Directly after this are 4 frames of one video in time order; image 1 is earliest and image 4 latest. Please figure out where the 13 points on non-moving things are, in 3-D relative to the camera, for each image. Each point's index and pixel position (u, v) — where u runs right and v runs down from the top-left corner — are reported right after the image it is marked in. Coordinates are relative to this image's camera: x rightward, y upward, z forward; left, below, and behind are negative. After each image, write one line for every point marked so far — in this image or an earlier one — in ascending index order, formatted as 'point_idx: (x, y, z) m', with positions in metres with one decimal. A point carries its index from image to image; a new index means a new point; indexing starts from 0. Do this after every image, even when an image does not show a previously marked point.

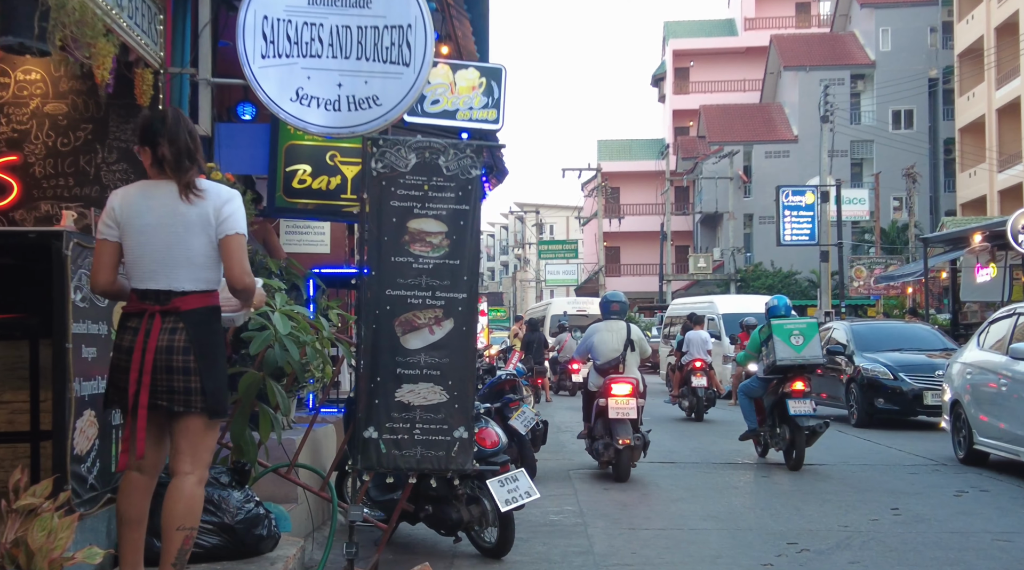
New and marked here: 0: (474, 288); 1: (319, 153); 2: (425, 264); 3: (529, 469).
0: (-0.2, 0.0, +5.4) m
1: (-1.3, +0.9, +7.0) m
2: (-0.5, +0.1, +5.4) m
3: (+0.2, -1.8, +10.0) m
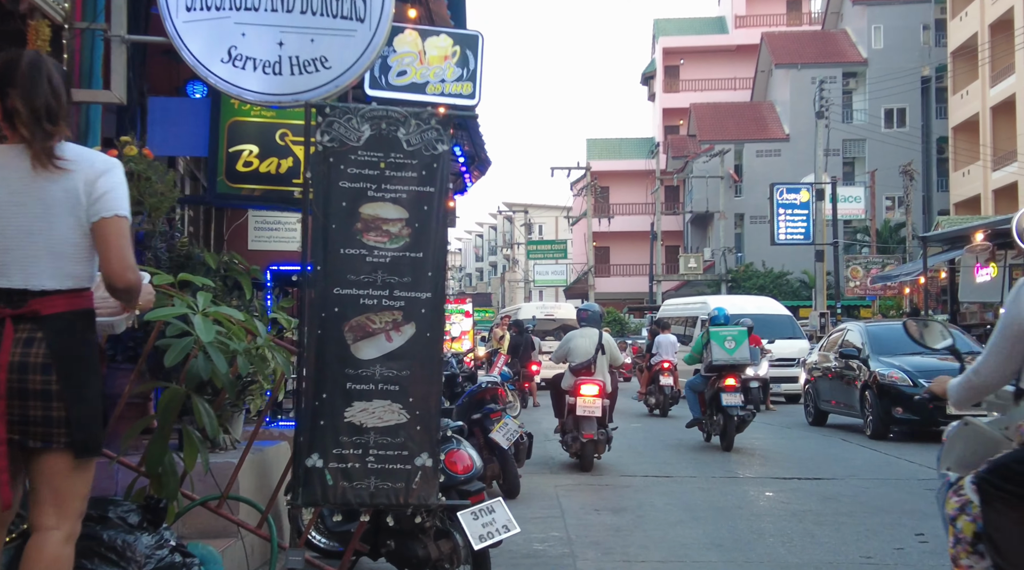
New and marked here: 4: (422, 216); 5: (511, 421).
0: (-0.3, 0.0, +4.5) m
1: (-1.4, +0.9, +6.1) m
2: (-0.6, +0.1, +4.5) m
3: (0.0, -1.8, +9.1) m
4: (-0.4, +0.3, +4.6) m
5: (0.0, -1.2, +9.1) m
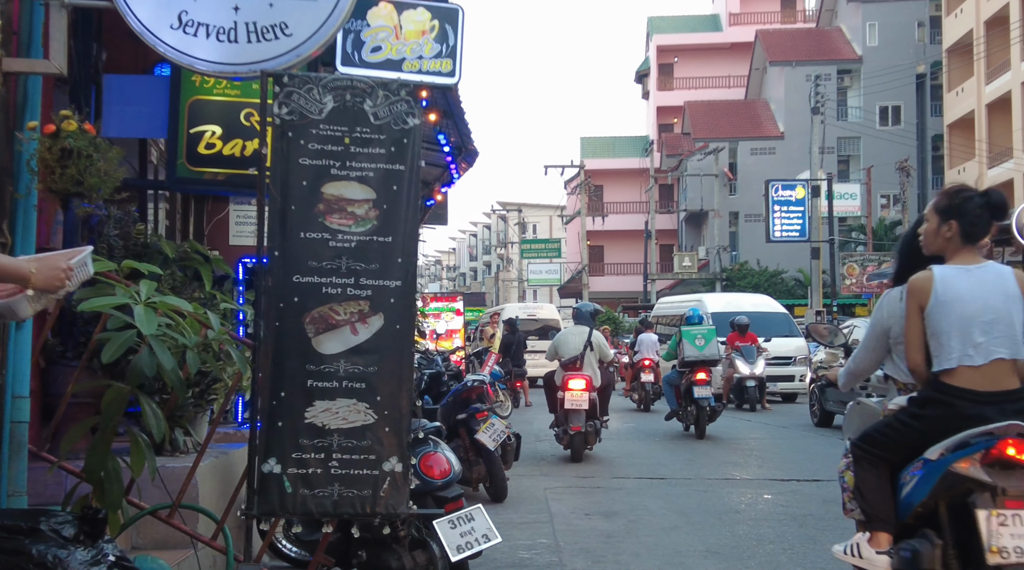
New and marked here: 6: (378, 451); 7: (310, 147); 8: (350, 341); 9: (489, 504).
0: (-0.4, 0.0, +4.1) m
1: (-1.5, +0.9, +5.7) m
2: (-0.7, +0.2, +4.1) m
3: (-0.1, -1.7, +8.7) m
4: (-0.5, +0.4, +4.1) m
5: (-0.1, -1.2, +8.7) m
6: (-0.5, -0.6, +4.1) m
7: (-0.8, +0.5, +4.1) m
8: (-0.6, -0.2, +4.1) m
9: (-0.2, -1.8, +8.7) m
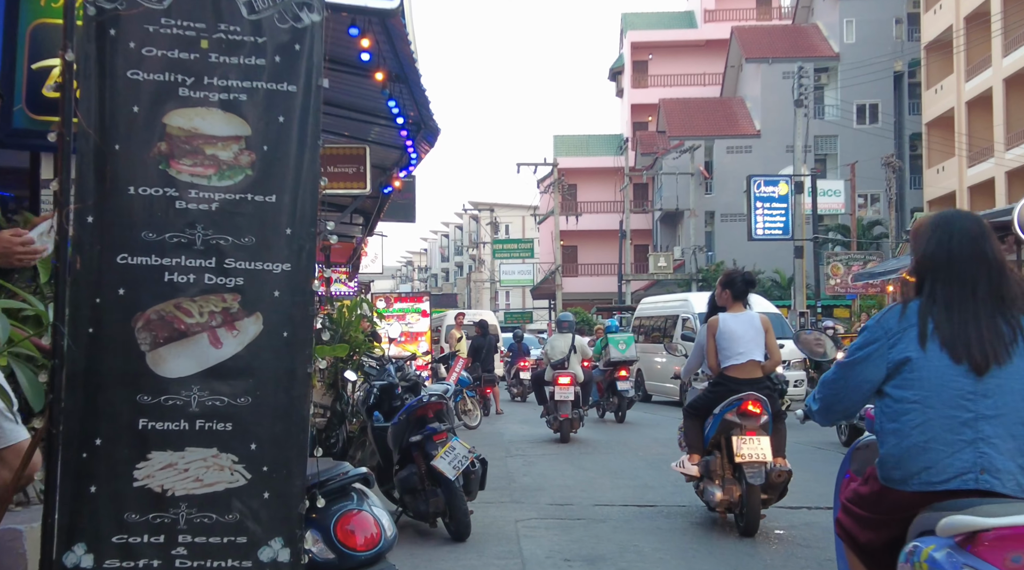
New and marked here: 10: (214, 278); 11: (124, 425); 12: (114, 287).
0: (-0.5, +0.1, +2.7) m
1: (-1.7, +1.0, +4.2) m
2: (-0.8, +0.2, +2.6) m
3: (-0.4, -1.7, +7.3) m
4: (-0.6, +0.4, +2.7) m
5: (-0.4, -1.1, +7.3) m
6: (-0.6, -0.6, +2.6) m
7: (-0.9, +0.6, +2.6) m
8: (-0.8, -0.2, +2.6) m
9: (-0.4, -1.8, +7.2) m
10: (-0.8, 0.0, +2.6) m
11: (-1.0, -0.3, +2.6) m
12: (-1.0, 0.0, +2.6) m
